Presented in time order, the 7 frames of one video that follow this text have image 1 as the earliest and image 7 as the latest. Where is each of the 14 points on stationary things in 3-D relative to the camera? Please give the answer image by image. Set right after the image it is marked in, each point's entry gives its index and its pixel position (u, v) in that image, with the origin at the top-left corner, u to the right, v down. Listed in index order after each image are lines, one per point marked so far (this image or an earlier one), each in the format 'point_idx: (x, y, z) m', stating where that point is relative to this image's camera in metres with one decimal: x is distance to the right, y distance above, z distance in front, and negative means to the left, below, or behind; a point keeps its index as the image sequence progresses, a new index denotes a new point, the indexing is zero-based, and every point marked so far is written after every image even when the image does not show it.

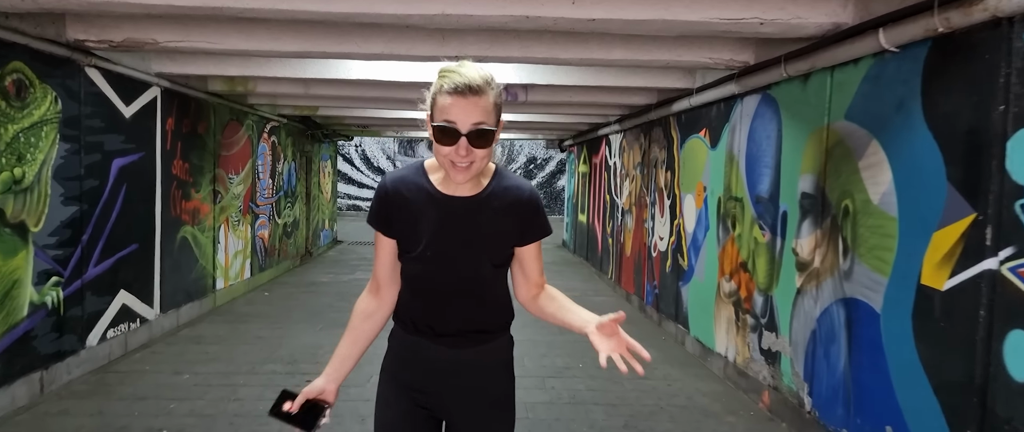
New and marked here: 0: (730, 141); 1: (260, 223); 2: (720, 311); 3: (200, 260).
0: (+1.8, +0.6, +5.2) m
1: (-3.5, -0.1, +8.9) m
2: (+1.7, -0.8, +5.2) m
3: (-3.4, -0.5, +7.0) m
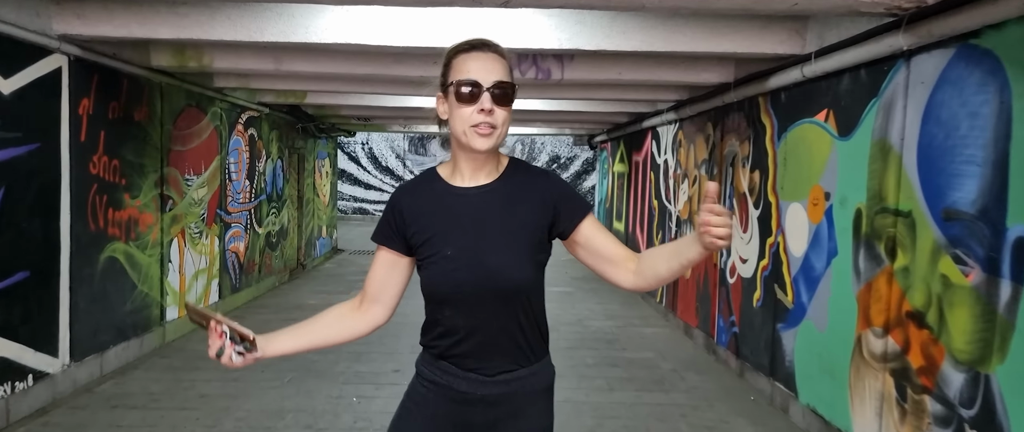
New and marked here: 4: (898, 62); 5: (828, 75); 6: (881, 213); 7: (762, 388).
0: (+2.0, +0.5, +3.4) m
1: (-3.2, -0.2, +7.3) m
2: (+2.0, -0.9, +3.5) m
3: (-3.1, -0.6, +5.3) m
4: (+2.0, +0.8, +3.4) m
5: (+2.0, +0.9, +3.9) m
6: (+2.0, 0.0, +3.4) m
7: (+1.9, -1.3, +4.8) m
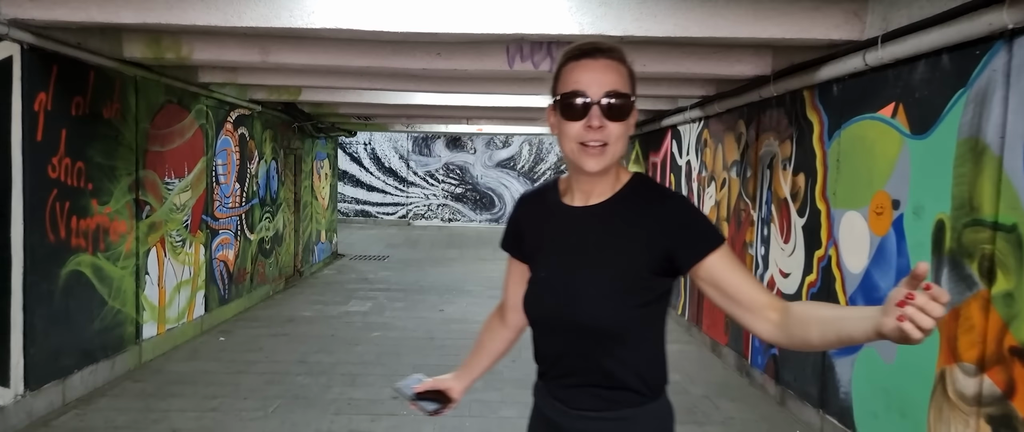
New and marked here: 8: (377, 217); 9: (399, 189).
0: (+2.1, +0.4, +2.9) m
1: (-3.1, -0.3, +6.7) m
2: (+2.0, -1.0, +2.9) m
3: (-3.0, -0.7, +4.8) m
4: (+2.1, +0.8, +2.8) m
5: (+2.1, +0.8, +3.4) m
6: (+2.1, 0.0, +2.9) m
7: (+2.0, -1.4, +4.2) m
8: (-3.6, 0.0, +17.0) m
9: (-3.0, +0.7, +16.8) m
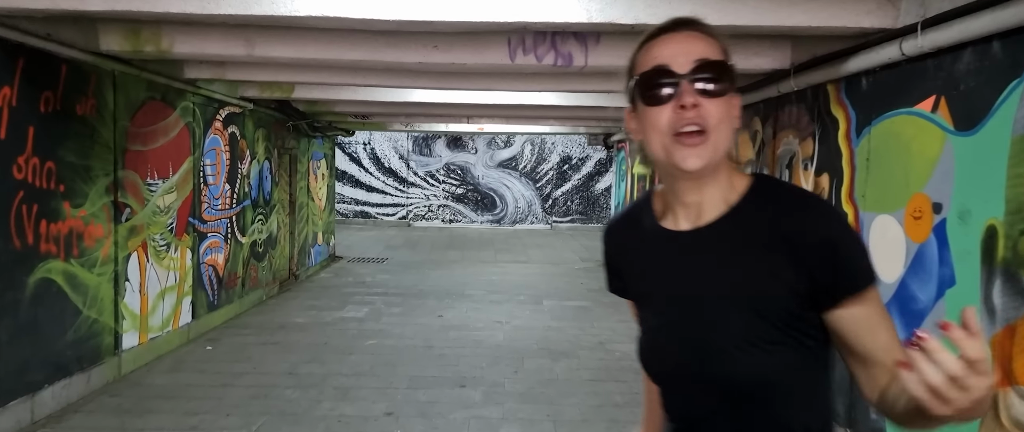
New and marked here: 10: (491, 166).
0: (+2.1, +0.4, +2.6) m
1: (-3.1, -0.3, +6.4) m
2: (+2.0, -1.0, +2.6) m
3: (-3.0, -0.7, +4.5) m
4: (+2.1, +0.7, +2.5) m
5: (+2.1, +0.8, +3.1) m
6: (+2.1, -0.1, +2.6) m
7: (+2.0, -1.4, +3.9) m
8: (-3.6, 0.0, +16.7) m
9: (-3.0, +0.7, +16.5) m
10: (-0.5, +1.3, +16.5) m
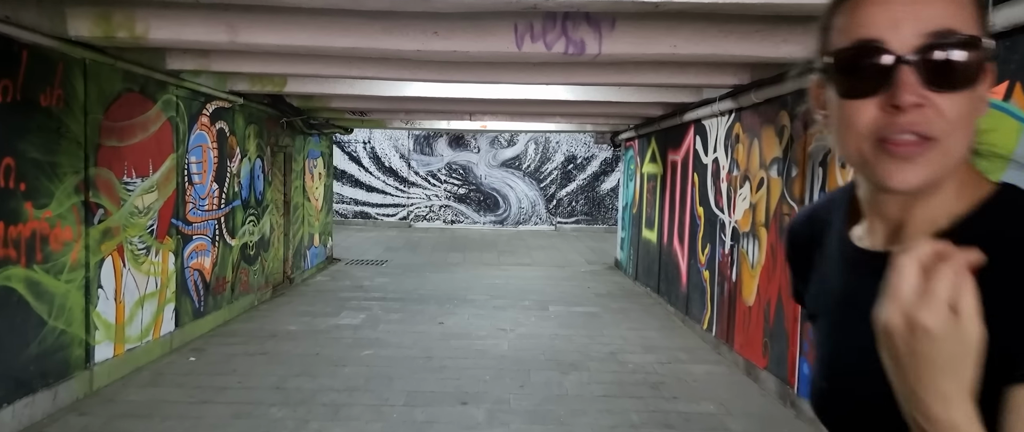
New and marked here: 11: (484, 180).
0: (+2.1, +0.4, +2.2) m
1: (-3.0, -0.3, +6.0) m
2: (+2.1, -1.0, +2.2) m
3: (-3.0, -0.7, +4.1) m
4: (+2.2, +0.7, +2.1) m
5: (+2.1, +0.8, +2.7) m
6: (+2.1, -0.1, +2.1) m
7: (+2.0, -1.4, +3.5) m
8: (-3.5, -0.1, +16.3) m
9: (-2.9, +0.7, +16.2) m
10: (-0.5, +1.3, +16.1) m
11: (-0.7, +0.9, +16.1) m
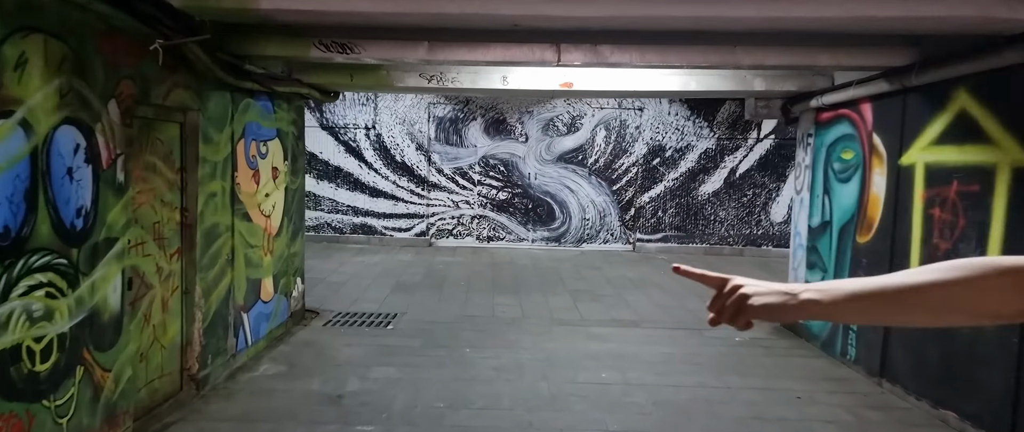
0: (+2.9, +0.1, -2.5) m
1: (-2.1, -0.6, +1.5) m
2: (+2.9, -1.3, -2.5) m
3: (-2.2, -0.9, -0.4) m
4: (+3.0, +0.5, -2.6) m
5: (+2.9, +0.5, -2.0) m
6: (+2.9, -0.4, -2.5) m
7: (+2.9, -1.7, -1.2) m
8: (-2.4, -0.3, +11.8) m
9: (-1.8, +0.4, +11.6) m
10: (+0.6, +1.0, +11.4) m
11: (+0.4, +0.6, +11.5) m
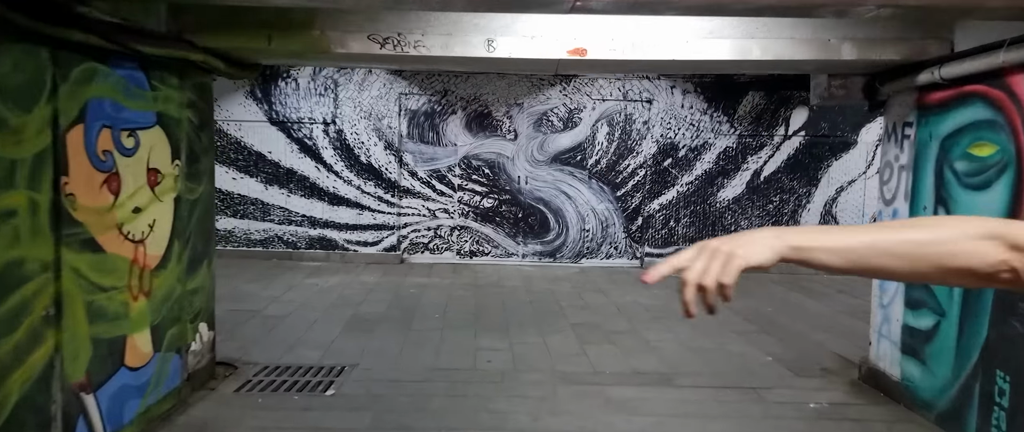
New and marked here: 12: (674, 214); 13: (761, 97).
0: (+3.0, 0.0, -4.2) m
1: (-2.1, -0.7, -0.3) m
2: (+3.0, -1.4, -4.1) m
3: (-2.1, -1.1, -2.2) m
4: (+3.1, +0.4, -4.3) m
5: (+3.0, +0.4, -3.7) m
6: (+3.0, -0.4, -4.2) m
7: (+2.9, -1.8, -2.8) m
8: (-2.6, -0.5, +10.0) m
9: (-2.0, +0.2, +9.8) m
10: (+0.4, +0.9, +9.7) m
11: (+0.2, +0.5, +9.8) m
12: (+2.5, 0.0, +9.8) m
13: (+3.7, +1.8, +9.5) m
